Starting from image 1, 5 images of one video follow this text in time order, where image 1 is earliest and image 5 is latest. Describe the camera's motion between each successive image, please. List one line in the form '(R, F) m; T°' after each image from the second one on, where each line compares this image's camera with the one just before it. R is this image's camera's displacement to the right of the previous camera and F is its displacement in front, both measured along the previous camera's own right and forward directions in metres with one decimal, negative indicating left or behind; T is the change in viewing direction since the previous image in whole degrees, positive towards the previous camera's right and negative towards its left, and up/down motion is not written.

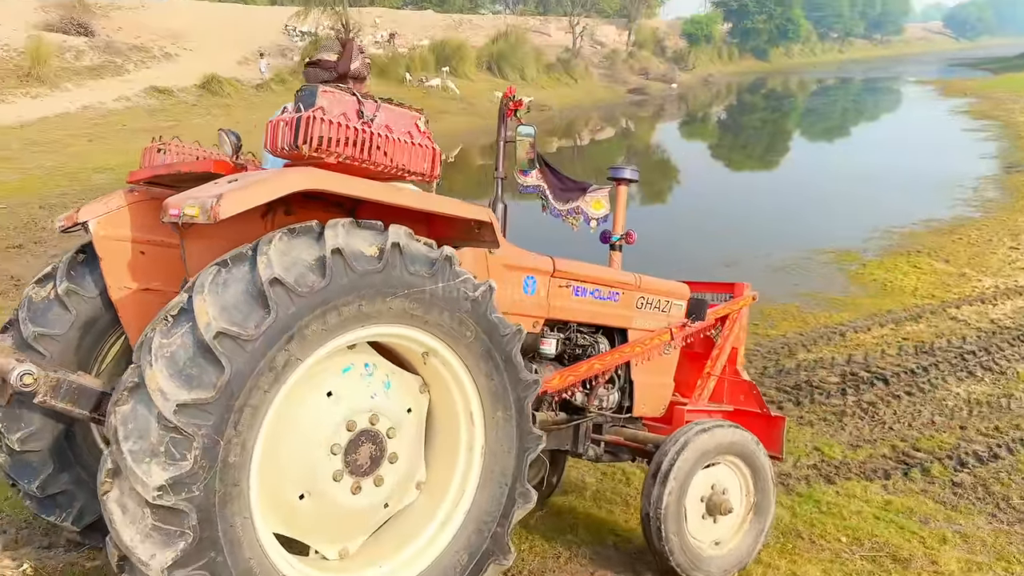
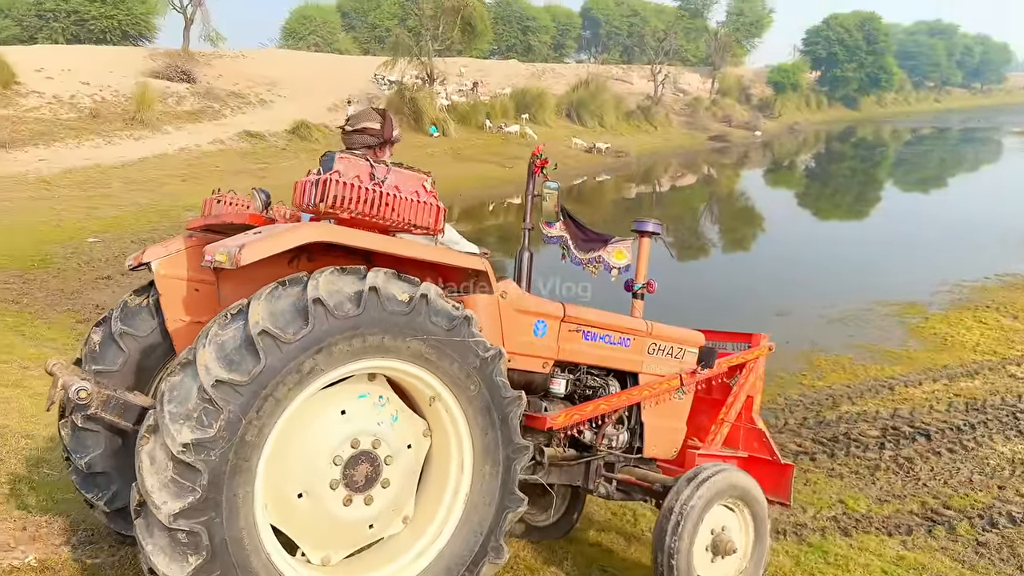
(+0.3, -0.1) m; -6°
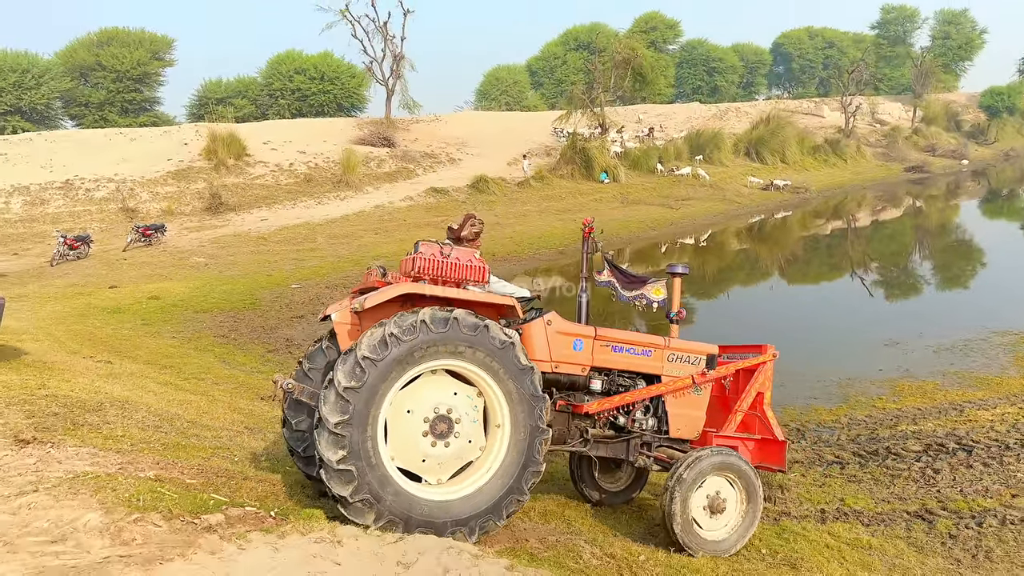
(+0.9, -0.7) m; -14°
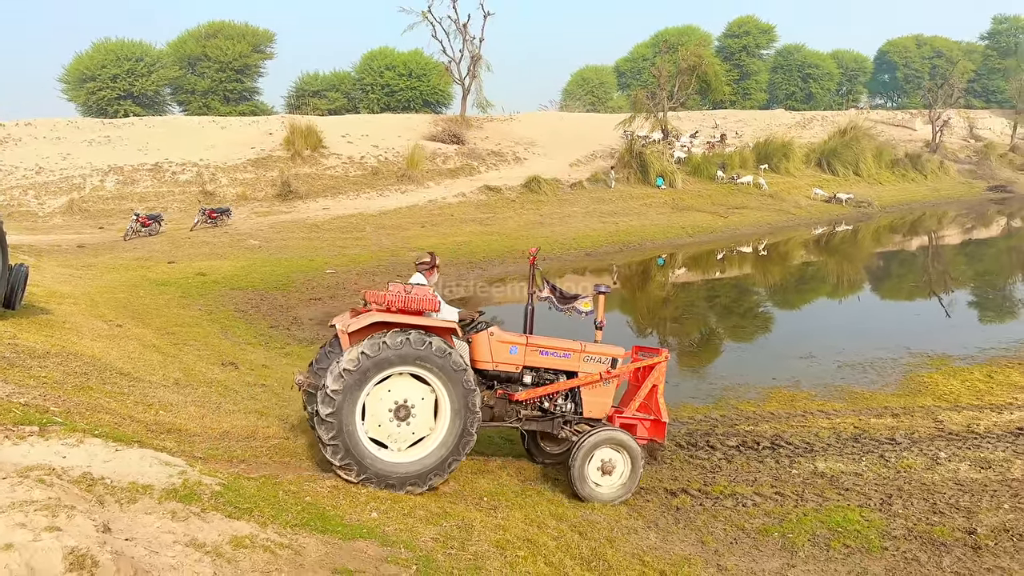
(+1.5, -0.7) m; -7°
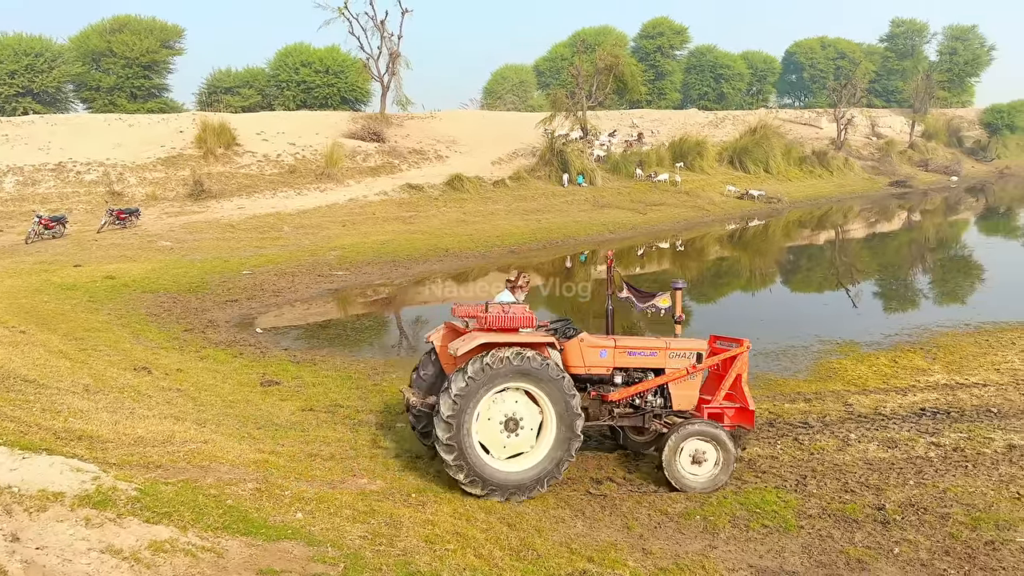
(0.0, 0.0) m; +5°
